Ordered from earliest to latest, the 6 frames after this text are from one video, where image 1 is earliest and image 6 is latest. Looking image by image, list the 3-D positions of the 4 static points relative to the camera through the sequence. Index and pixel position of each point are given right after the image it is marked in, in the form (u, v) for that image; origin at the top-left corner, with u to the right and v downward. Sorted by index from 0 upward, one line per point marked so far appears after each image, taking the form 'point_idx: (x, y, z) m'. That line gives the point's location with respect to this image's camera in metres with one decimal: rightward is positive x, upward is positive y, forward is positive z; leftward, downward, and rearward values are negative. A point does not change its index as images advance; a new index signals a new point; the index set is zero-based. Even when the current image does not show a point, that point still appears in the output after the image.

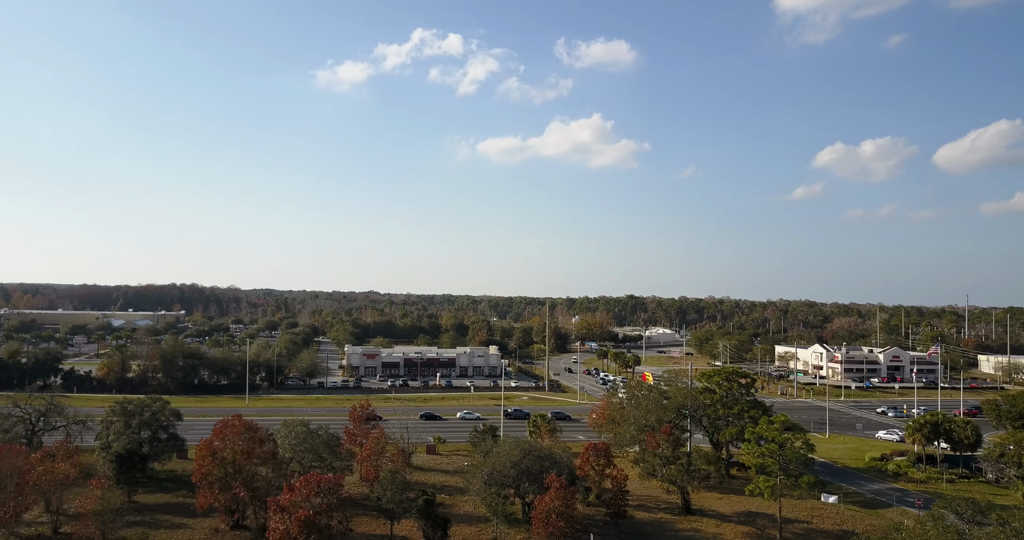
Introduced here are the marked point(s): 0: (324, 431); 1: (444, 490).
0: (-5.7, -5.1, +16.4) m
1: (-1.9, -6.1, +15.2) m
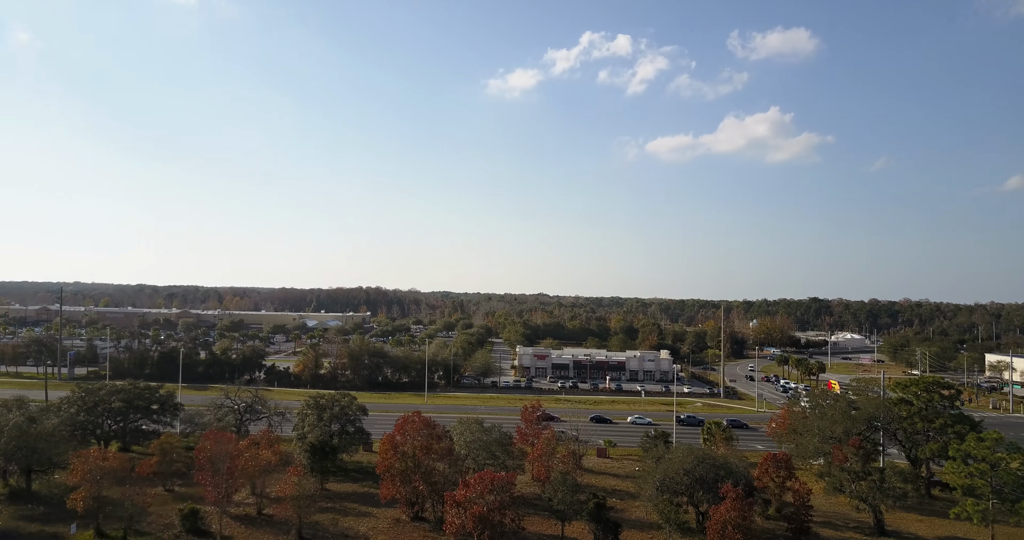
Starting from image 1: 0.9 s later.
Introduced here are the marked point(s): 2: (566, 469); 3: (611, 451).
0: (-0.4, -5.2, +17.7) m
1: (+2.9, -6.2, +15.4) m
2: (+1.5, -5.3, +15.0) m
3: (+3.5, -6.4, +19.8) m
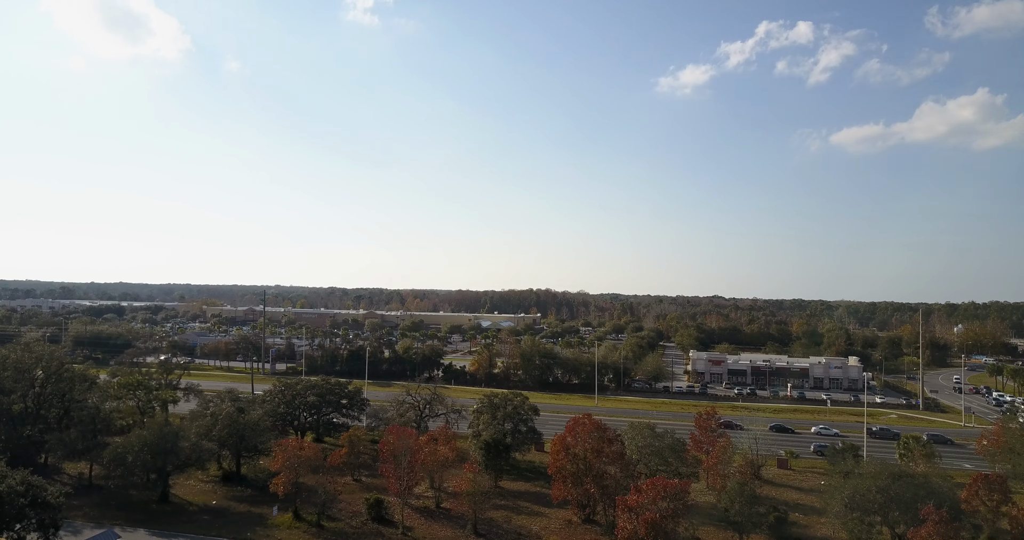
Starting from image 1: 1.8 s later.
0: (+5.0, -5.2, +17.6) m
1: (+7.5, -6.2, +14.4) m
2: (+6.1, -5.4, +14.4) m
3: (+9.4, -6.4, +18.4) m
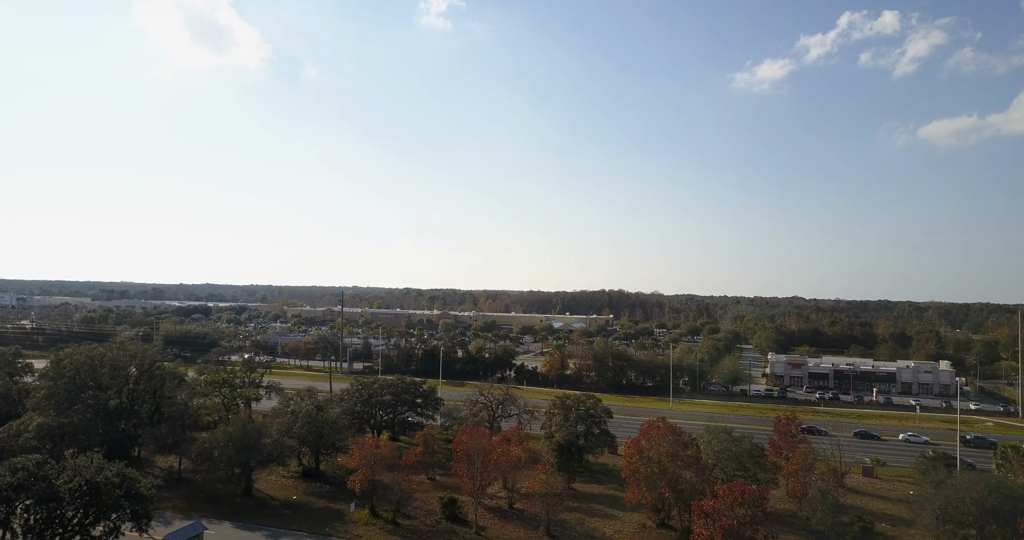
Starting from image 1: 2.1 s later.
0: (+7.3, -5.2, +17.1) m
1: (+9.3, -6.2, +13.6) m
2: (+7.9, -5.4, +13.9) m
3: (+11.8, -6.4, +17.4) m
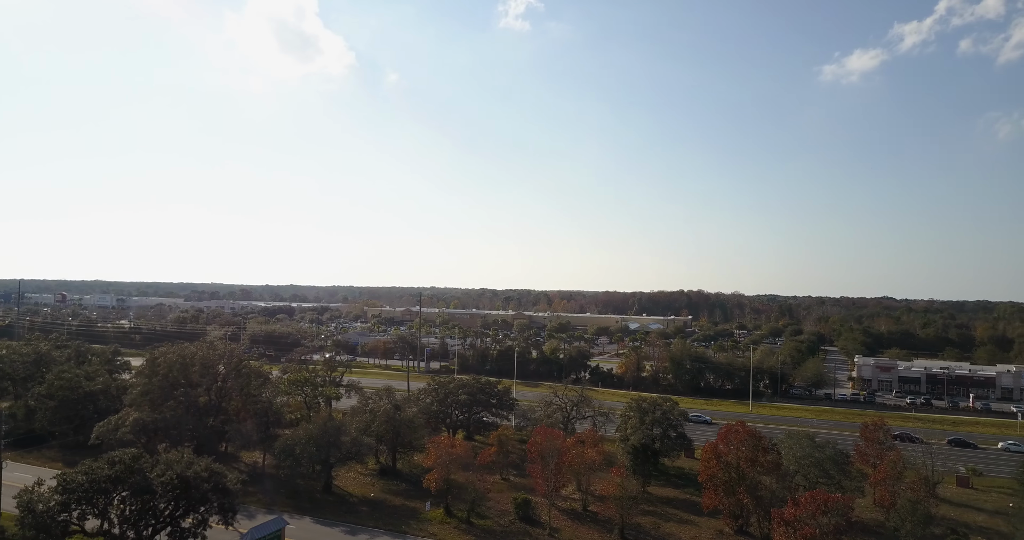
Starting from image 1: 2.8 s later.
0: (+9.5, -5.2, +16.4) m
1: (+11.0, -6.1, +12.7) m
2: (+9.7, -5.3, +13.1) m
3: (+14.0, -6.4, +16.1) m
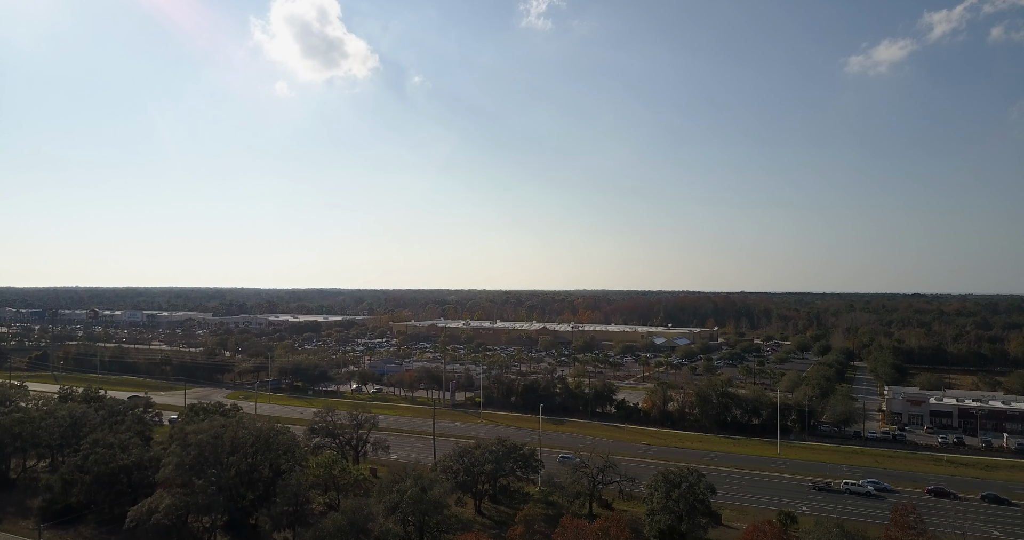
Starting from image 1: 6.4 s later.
0: (+10.0, -5.3, +15.6) m
1: (+11.4, -6.0, +11.8) m
2: (+10.1, -5.2, +12.3) m
3: (+14.4, -6.4, +15.1) m
